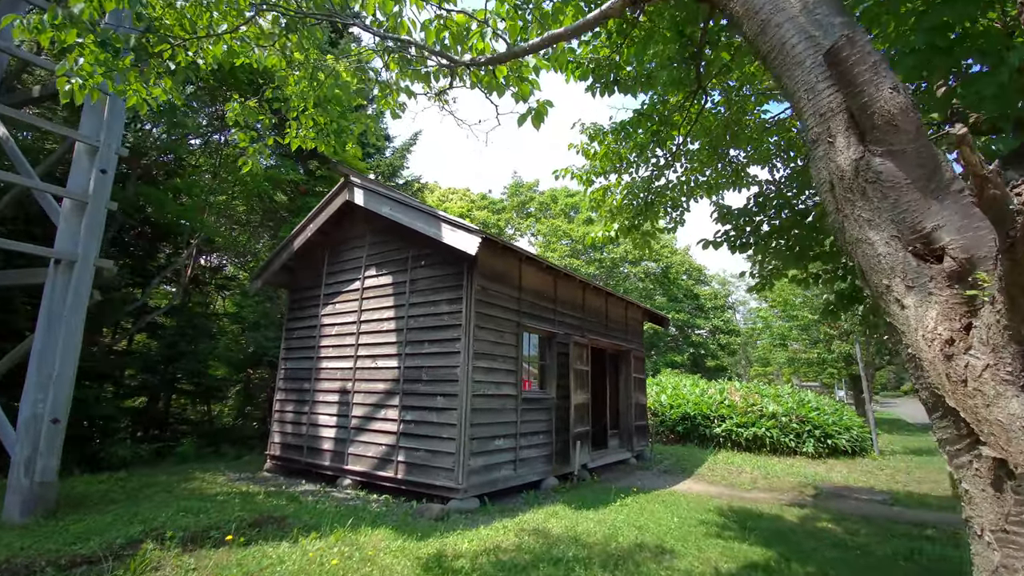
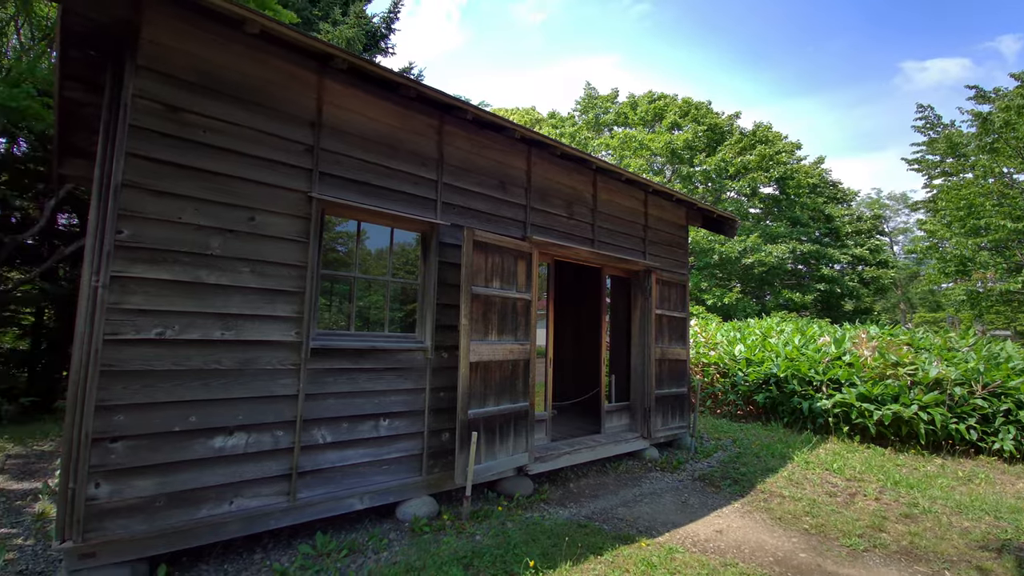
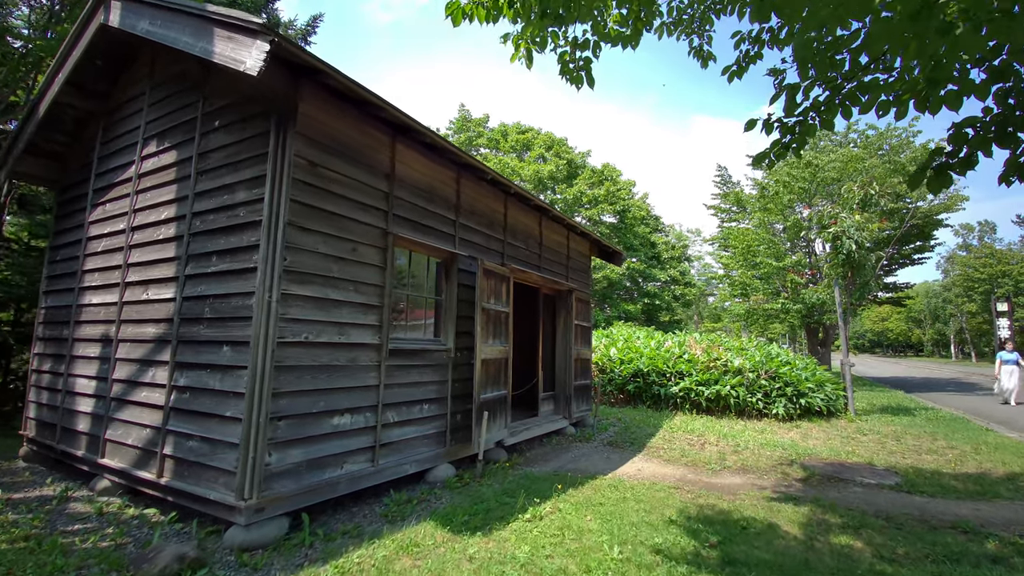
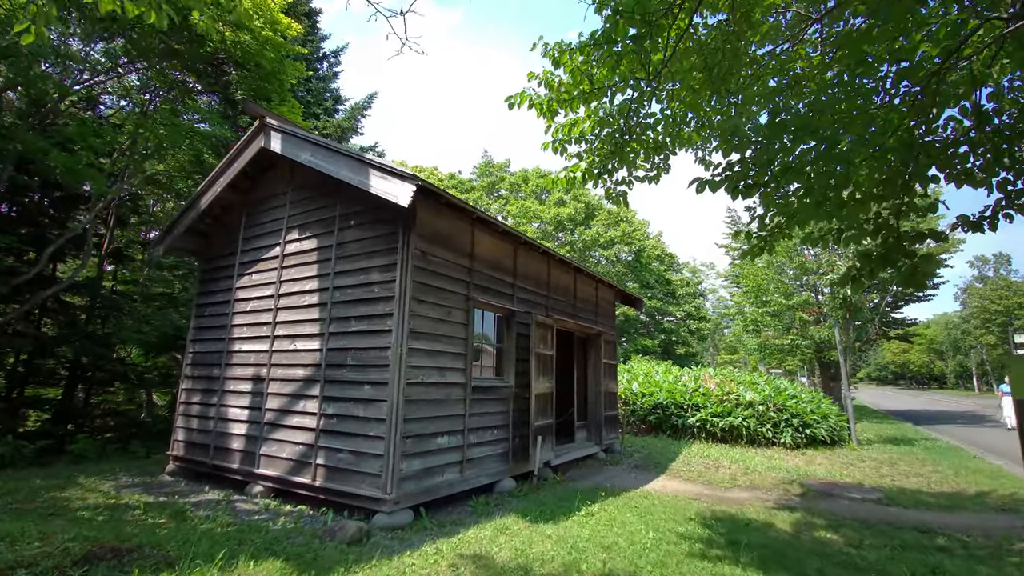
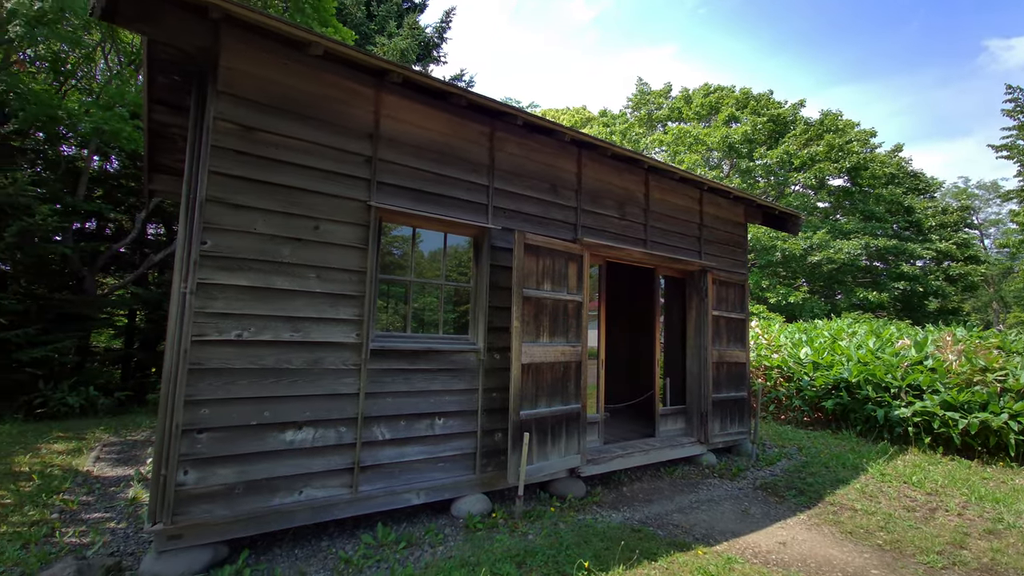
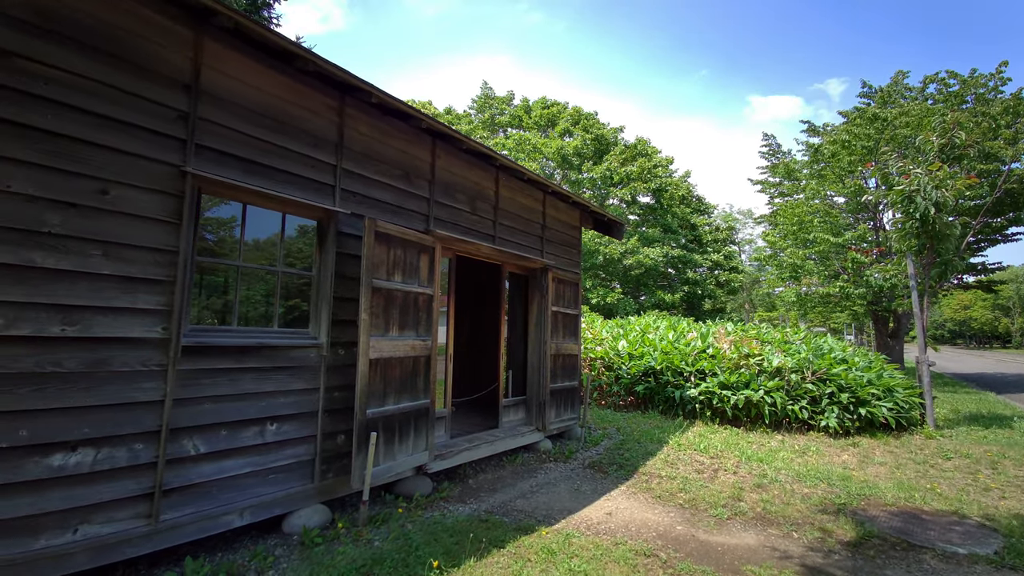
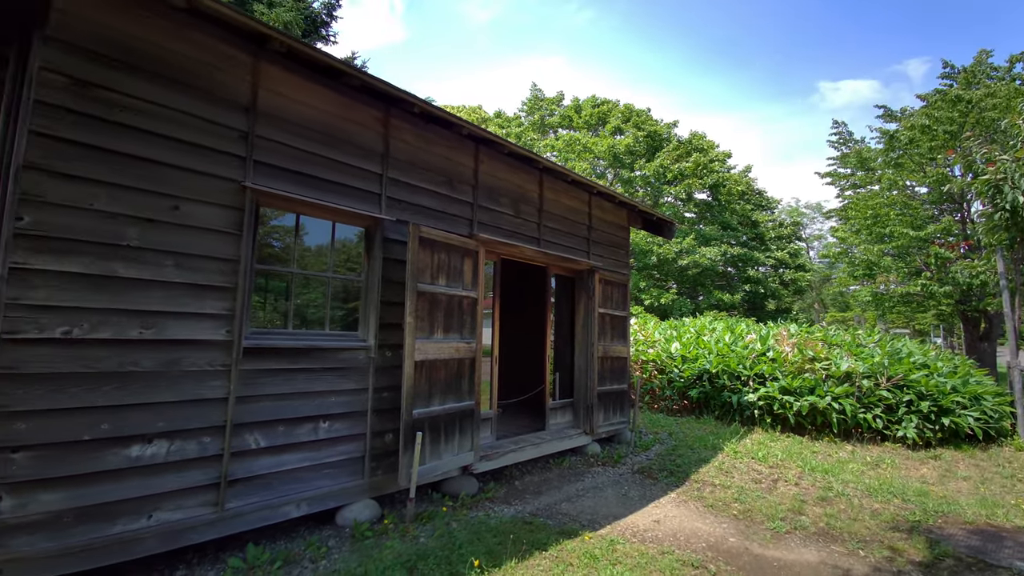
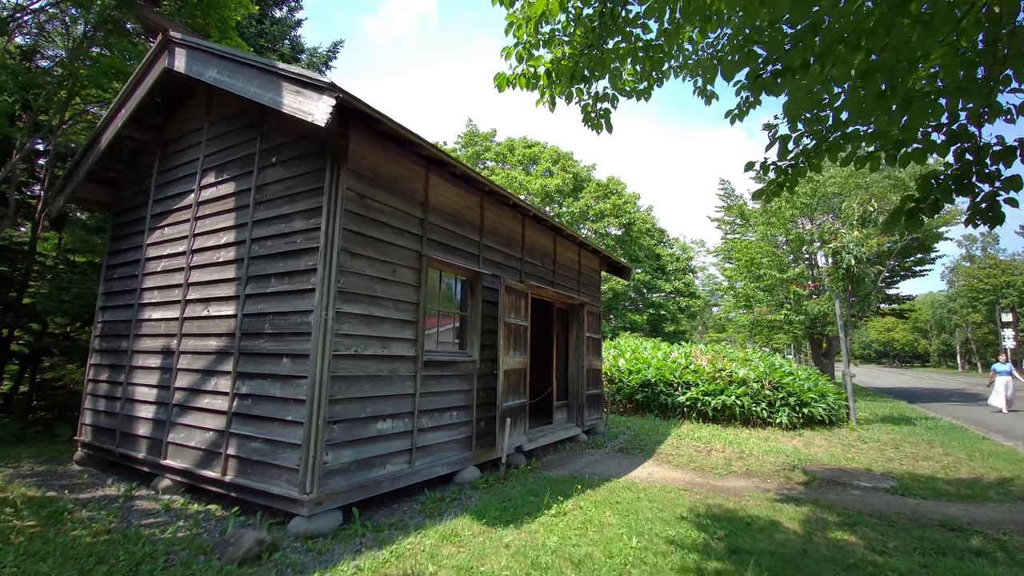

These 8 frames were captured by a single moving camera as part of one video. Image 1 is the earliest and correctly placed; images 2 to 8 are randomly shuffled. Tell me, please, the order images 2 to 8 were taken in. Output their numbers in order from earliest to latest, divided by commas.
4, 8, 3, 6, 7, 2, 5
